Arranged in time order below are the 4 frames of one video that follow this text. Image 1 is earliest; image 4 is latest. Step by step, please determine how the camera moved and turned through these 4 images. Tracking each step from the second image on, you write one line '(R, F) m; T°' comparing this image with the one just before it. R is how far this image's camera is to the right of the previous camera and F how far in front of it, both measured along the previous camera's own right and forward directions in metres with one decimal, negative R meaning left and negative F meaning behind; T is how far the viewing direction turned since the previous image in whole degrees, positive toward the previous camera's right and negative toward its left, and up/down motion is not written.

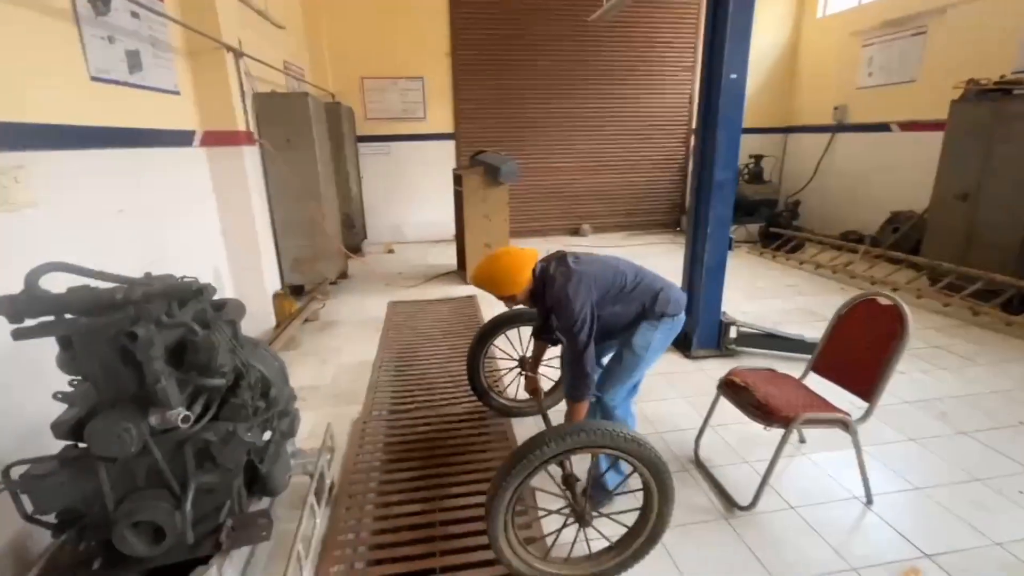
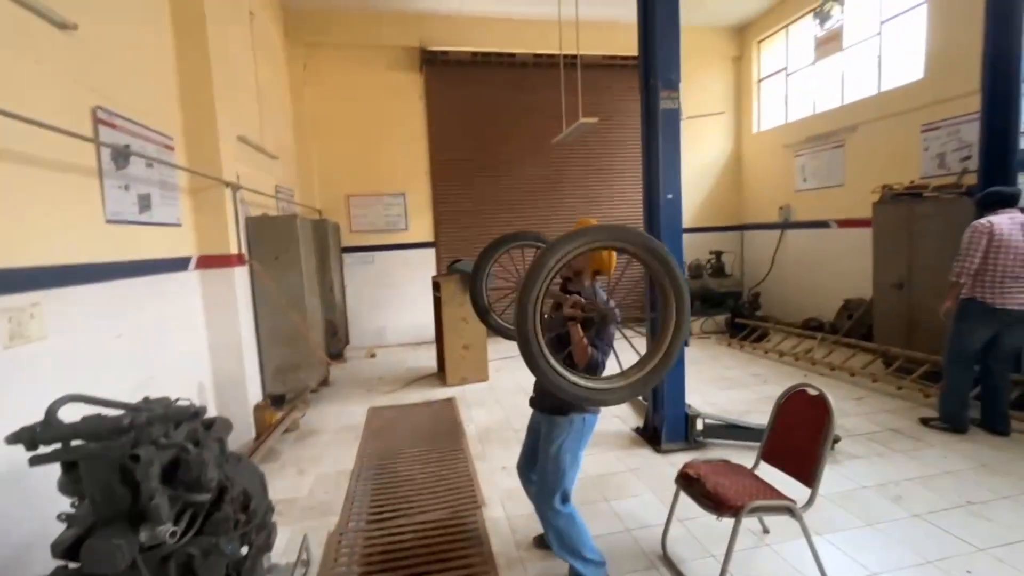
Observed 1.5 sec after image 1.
(+0.1, -0.2) m; +2°
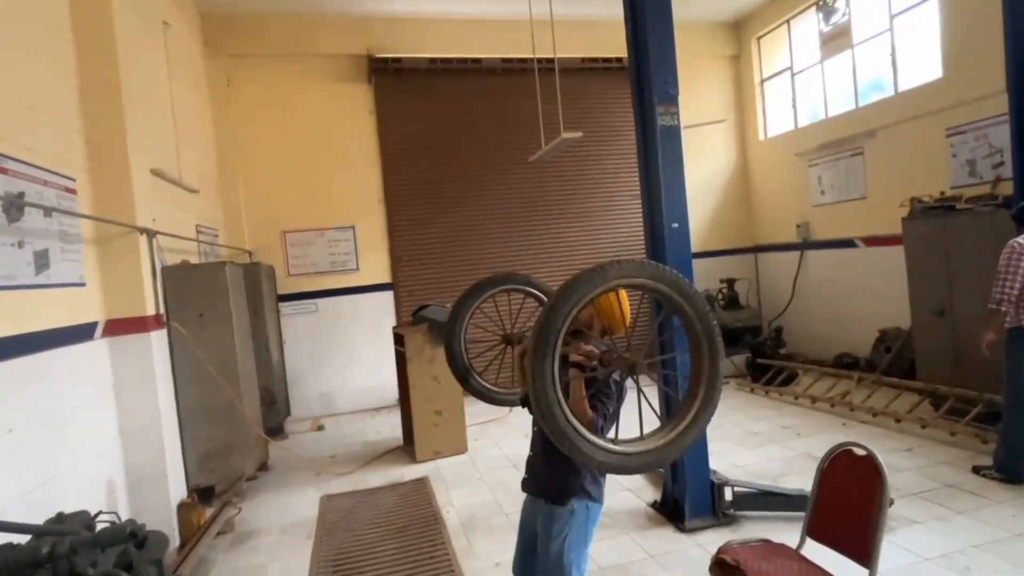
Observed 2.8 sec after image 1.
(+0.1, +0.5) m; 0°
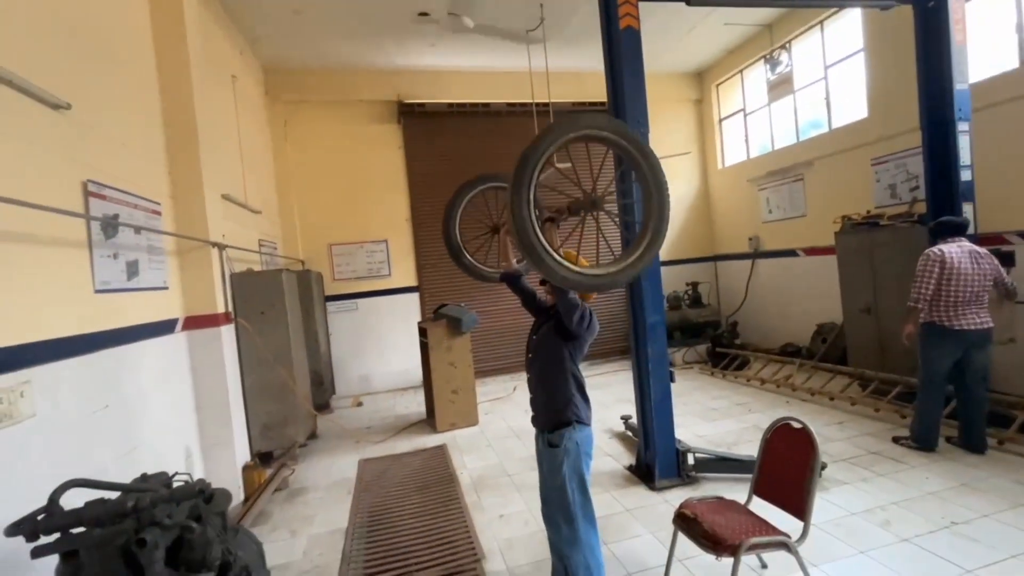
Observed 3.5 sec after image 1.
(-0.1, -0.6) m; +2°
